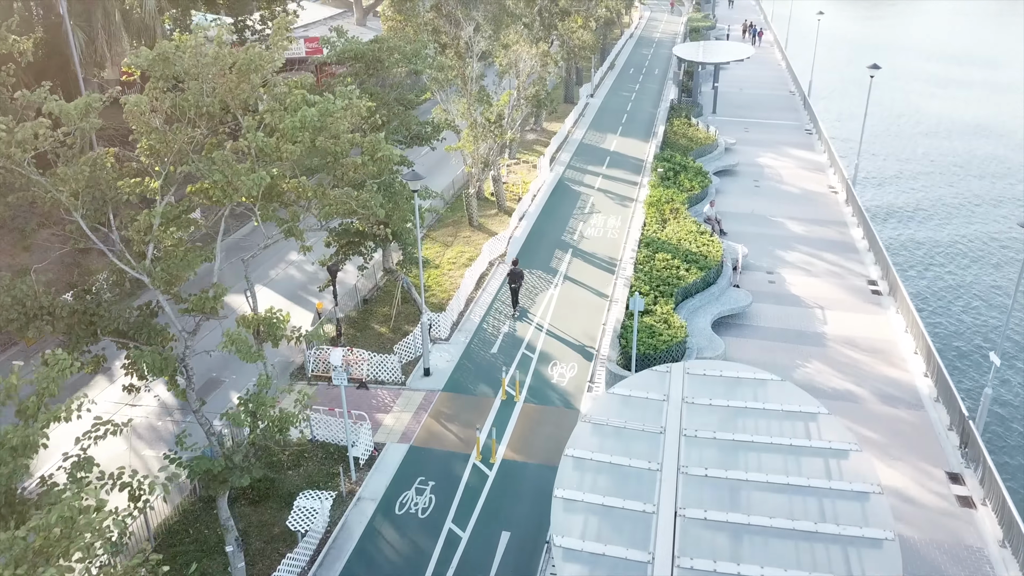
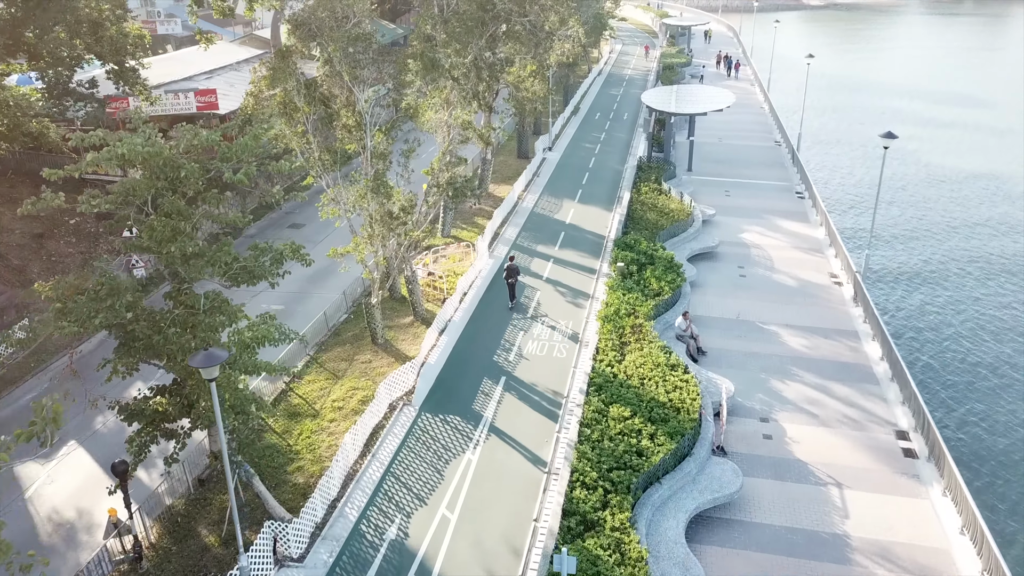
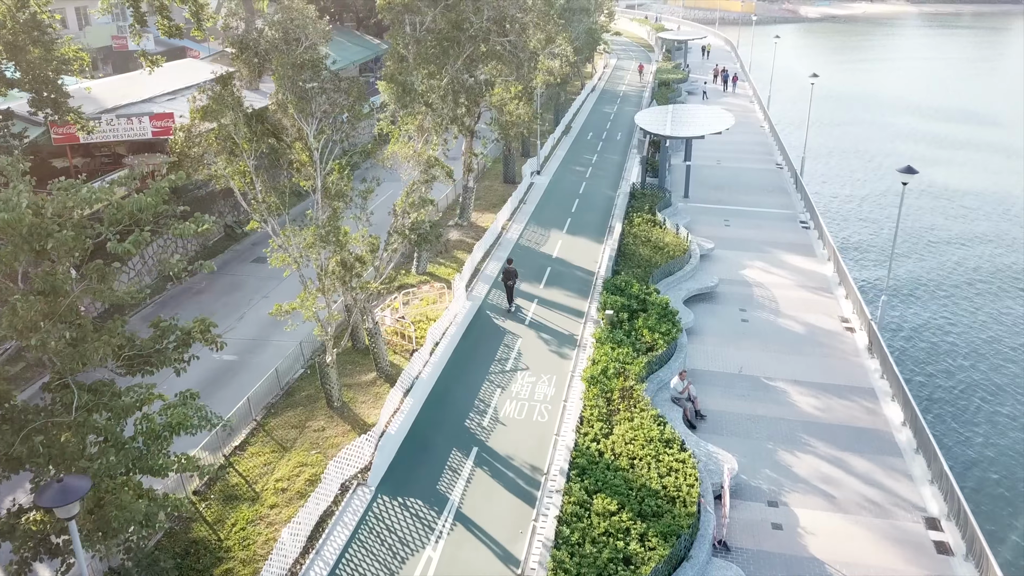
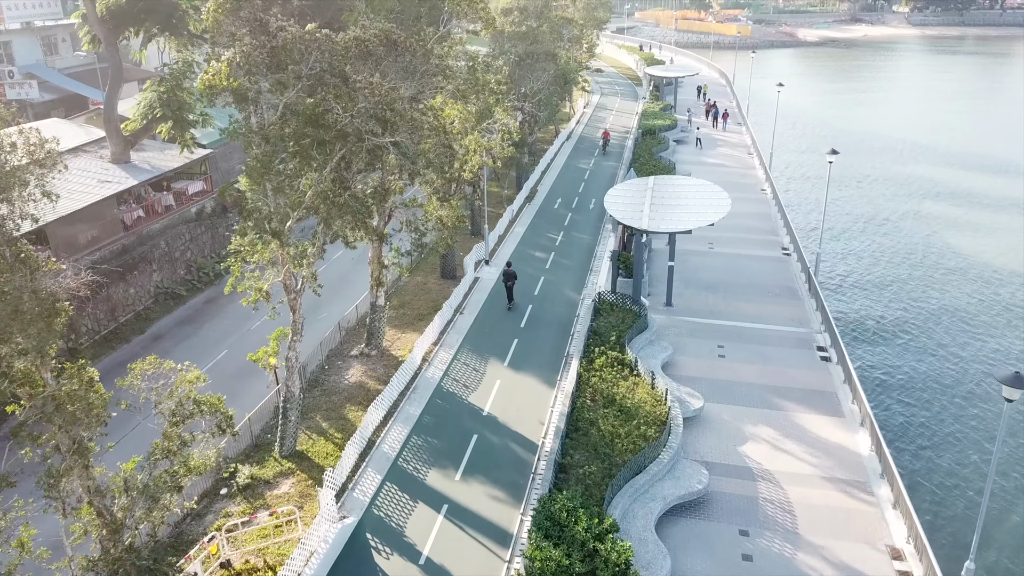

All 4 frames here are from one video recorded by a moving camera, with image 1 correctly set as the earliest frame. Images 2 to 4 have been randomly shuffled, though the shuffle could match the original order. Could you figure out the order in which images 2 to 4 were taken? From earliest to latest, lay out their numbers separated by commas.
2, 3, 4
